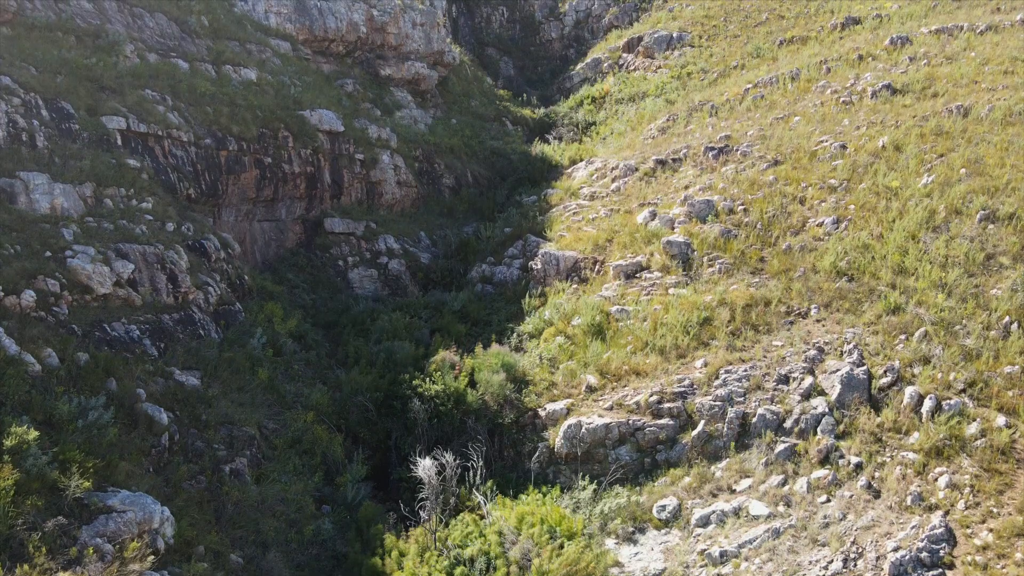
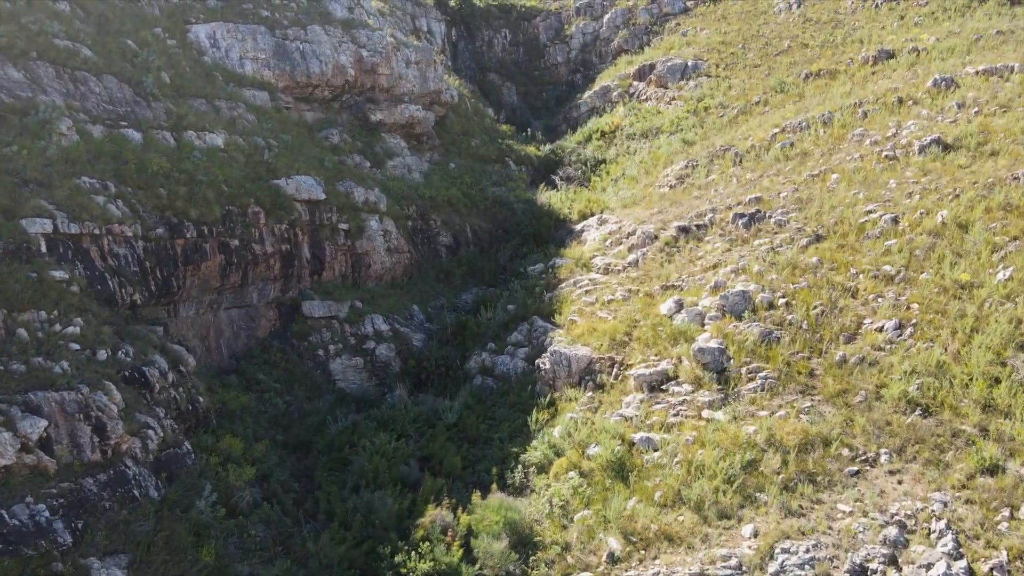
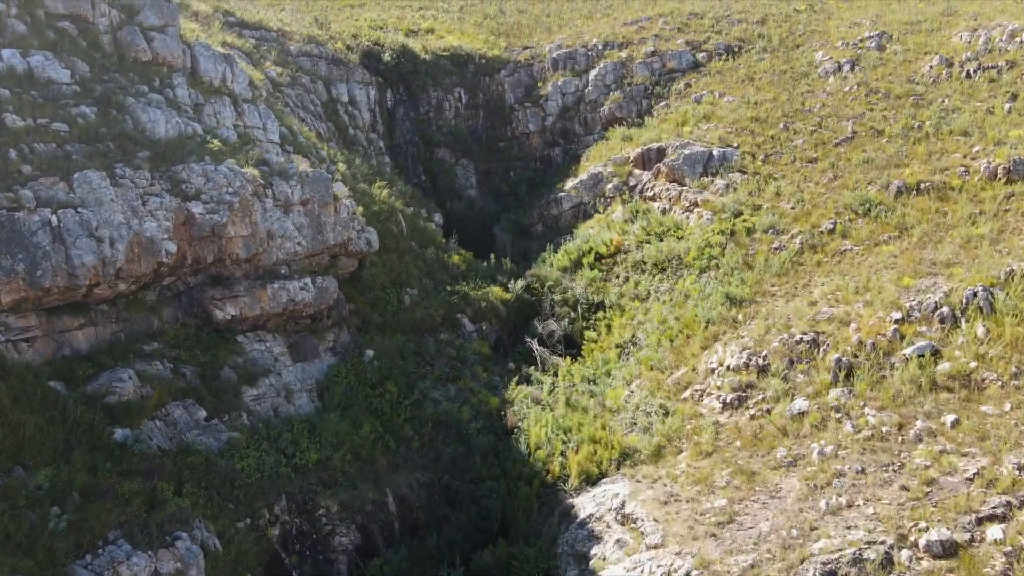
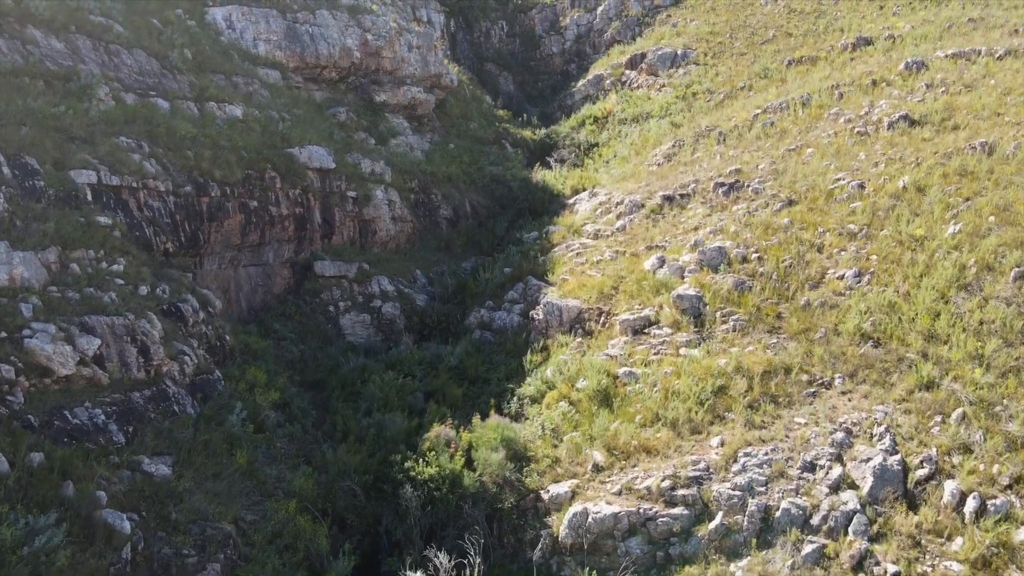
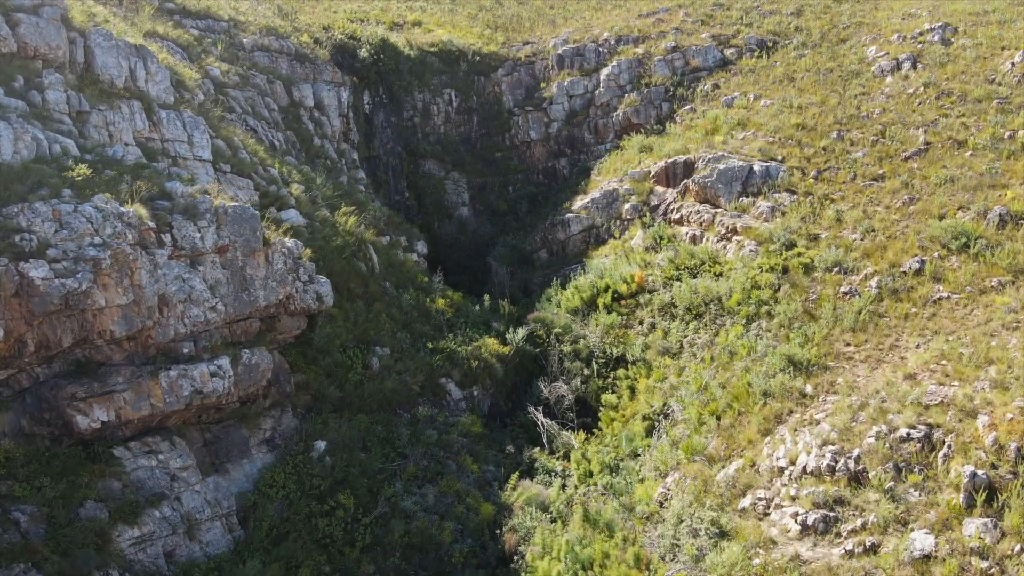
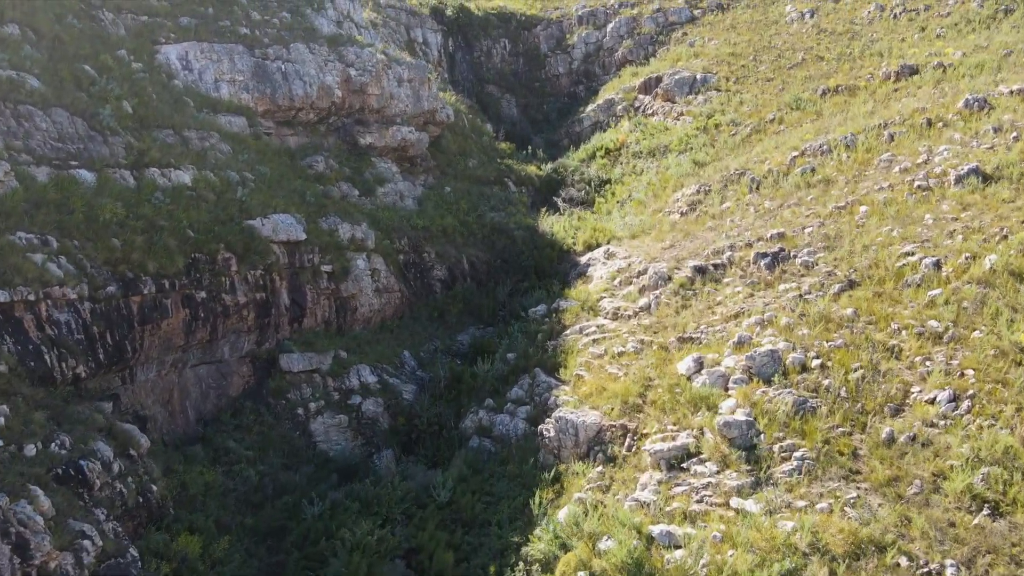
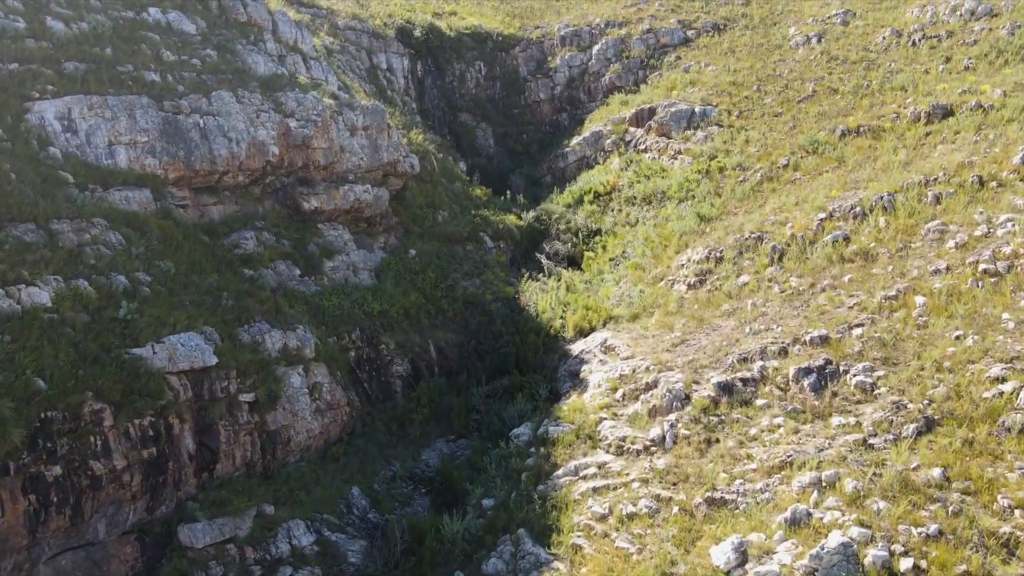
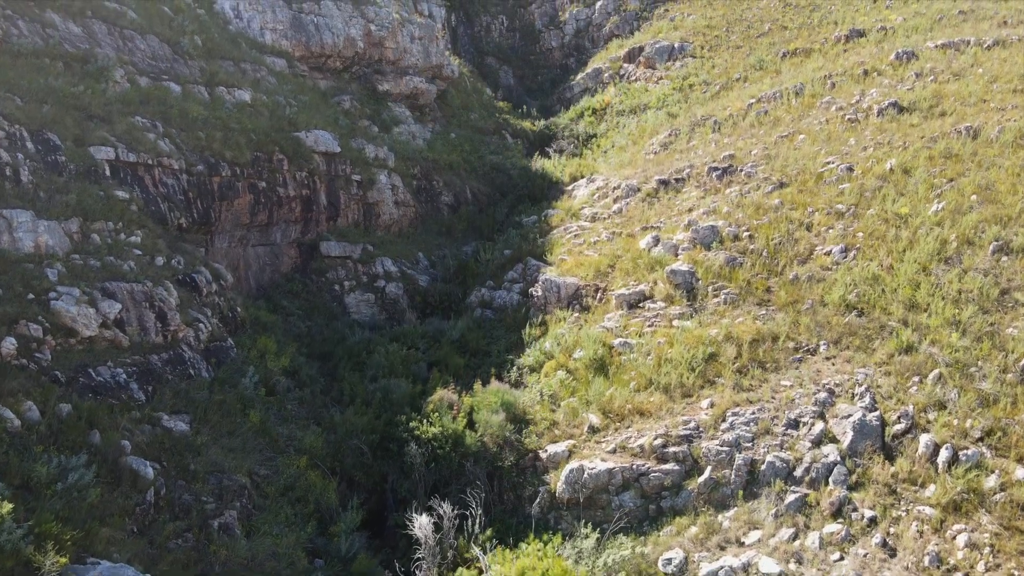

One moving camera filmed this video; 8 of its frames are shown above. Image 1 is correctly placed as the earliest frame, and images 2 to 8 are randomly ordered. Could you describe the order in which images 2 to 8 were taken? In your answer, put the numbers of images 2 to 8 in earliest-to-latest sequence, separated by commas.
8, 4, 2, 6, 7, 3, 5
